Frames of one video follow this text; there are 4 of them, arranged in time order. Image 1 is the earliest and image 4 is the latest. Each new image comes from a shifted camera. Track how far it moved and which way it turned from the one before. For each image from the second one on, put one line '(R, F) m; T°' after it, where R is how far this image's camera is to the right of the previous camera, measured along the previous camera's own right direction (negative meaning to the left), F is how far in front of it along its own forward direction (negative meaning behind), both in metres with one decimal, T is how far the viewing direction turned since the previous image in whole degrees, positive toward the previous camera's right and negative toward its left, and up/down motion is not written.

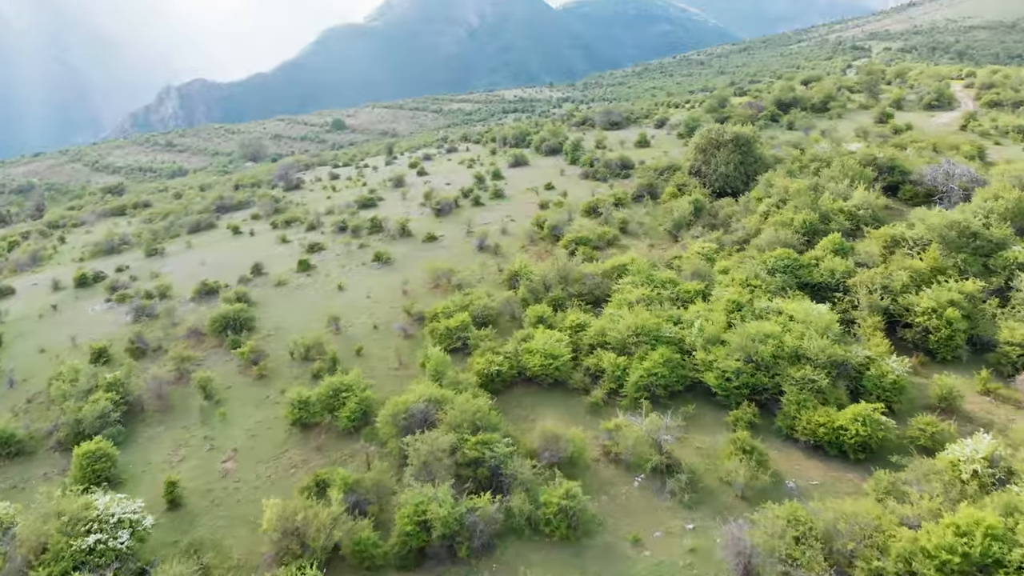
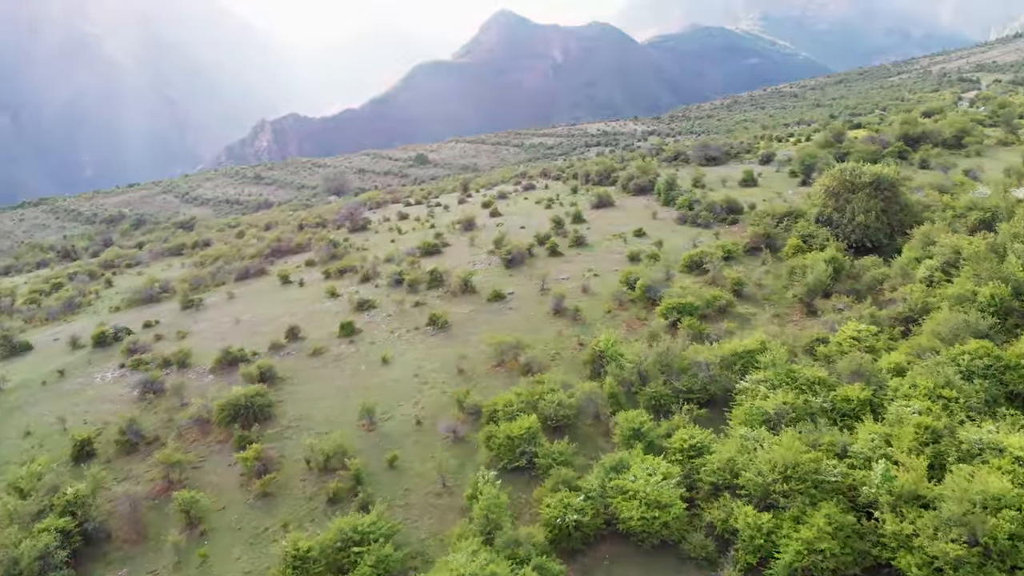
(-0.2, +5.7) m; -5°
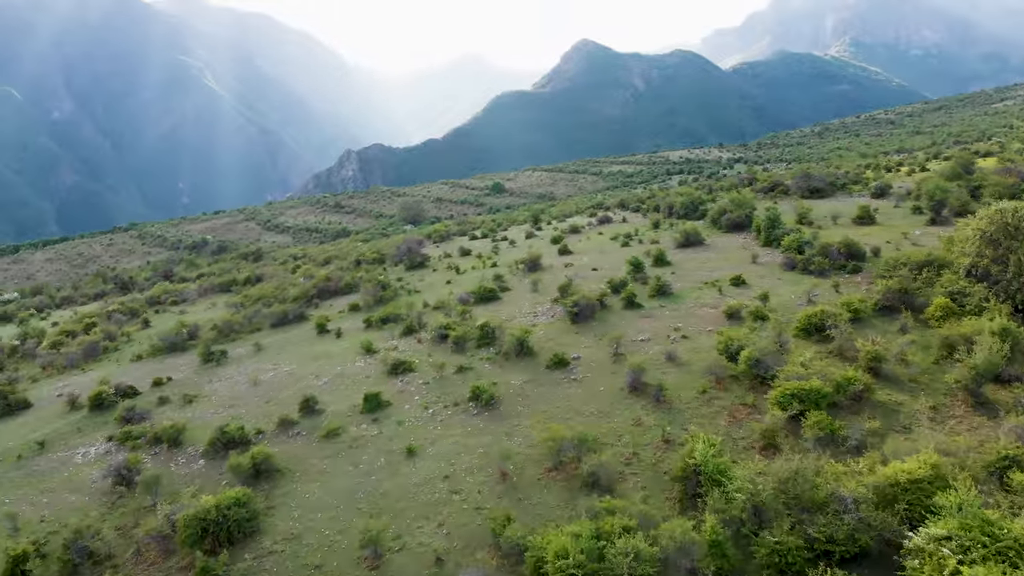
(+0.3, +5.3) m; -5°
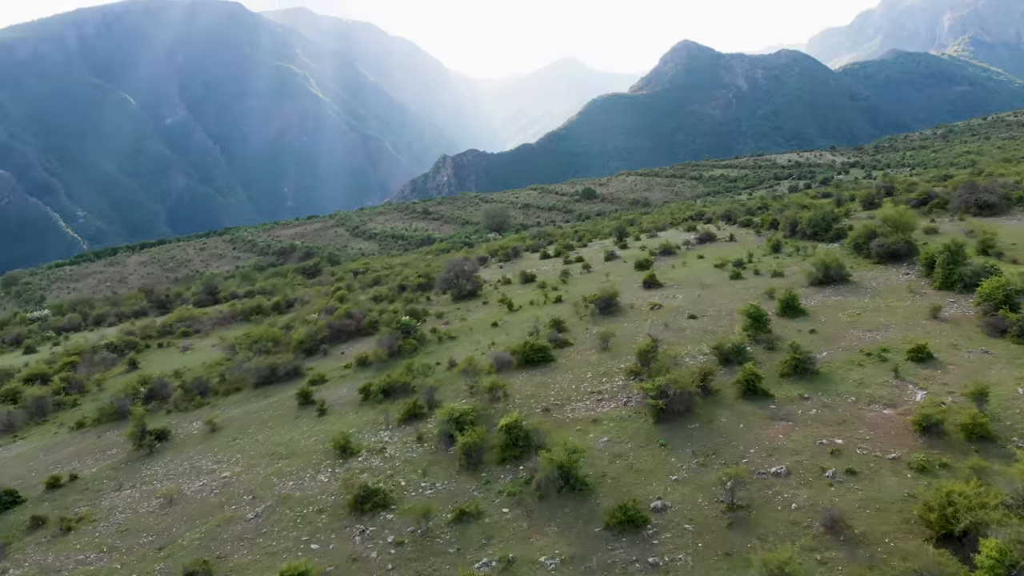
(+0.9, +9.3) m; -6°
